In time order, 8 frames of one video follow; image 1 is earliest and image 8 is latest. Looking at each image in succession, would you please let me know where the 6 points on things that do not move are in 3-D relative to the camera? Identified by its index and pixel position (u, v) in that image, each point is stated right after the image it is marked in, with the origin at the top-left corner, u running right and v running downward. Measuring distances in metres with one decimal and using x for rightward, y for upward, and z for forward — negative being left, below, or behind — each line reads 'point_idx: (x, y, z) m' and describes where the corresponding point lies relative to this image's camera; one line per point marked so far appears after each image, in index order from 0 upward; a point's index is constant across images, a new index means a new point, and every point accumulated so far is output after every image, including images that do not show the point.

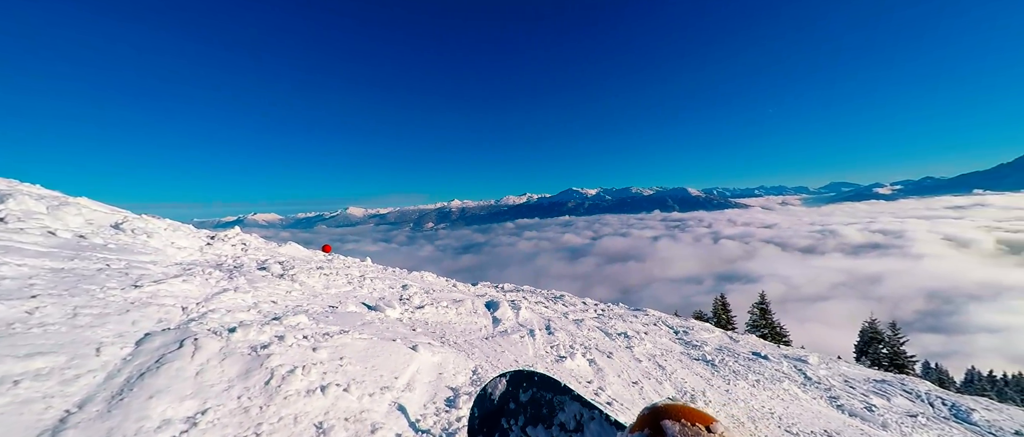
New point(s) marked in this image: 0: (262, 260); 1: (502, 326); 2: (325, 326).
0: (-9.5, -1.6, +13.6) m
1: (-0.4, -5.6, +19.1) m
2: (-4.7, -2.7, +9.0) m
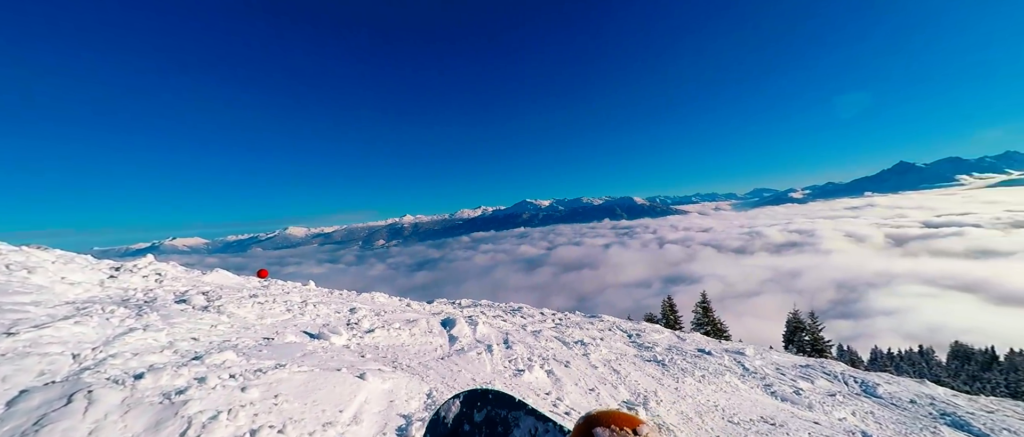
0: (-11.1, -2.5, +12.1) m
1: (-2.7, -6.4, +18.7) m
2: (-5.8, -3.3, +8.2) m
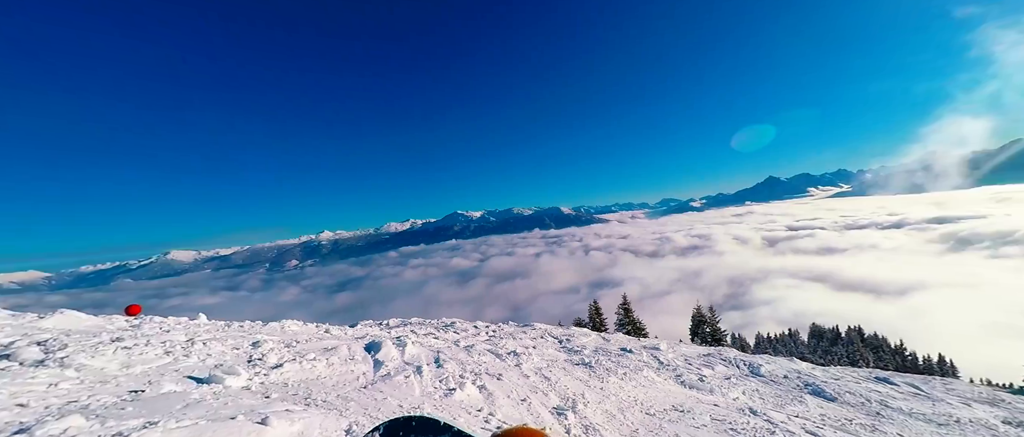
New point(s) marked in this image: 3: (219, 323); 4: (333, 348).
0: (-13.3, -3.2, +9.5) m
1: (-6.1, -7.3, +17.5) m
2: (-7.3, -3.8, +6.7) m
3: (-14.4, -5.1, +17.7) m
4: (-9.6, -6.9, +19.4) m
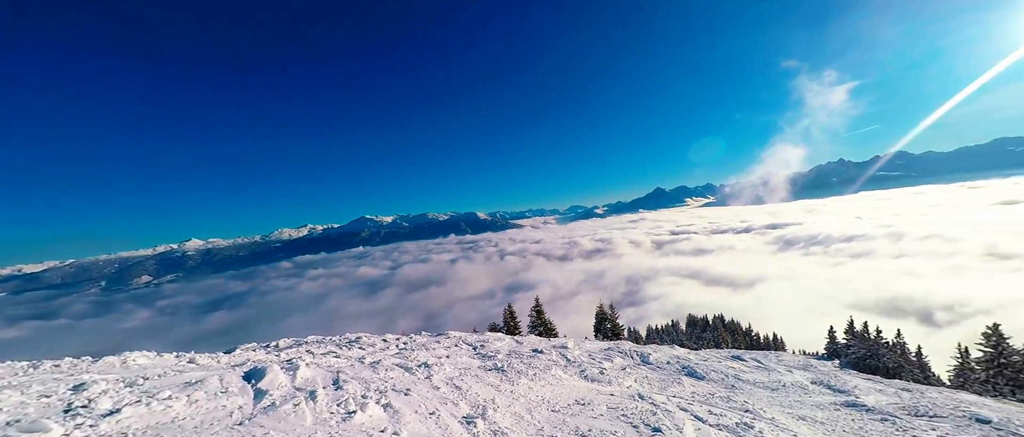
0: (-15.4, -3.5, +6.0) m
1: (-10.5, -7.7, +15.3) m
2: (-8.9, -4.0, +4.7) m
3: (-18.6, -5.5, +13.6) m
4: (-14.3, -7.4, +16.3) m
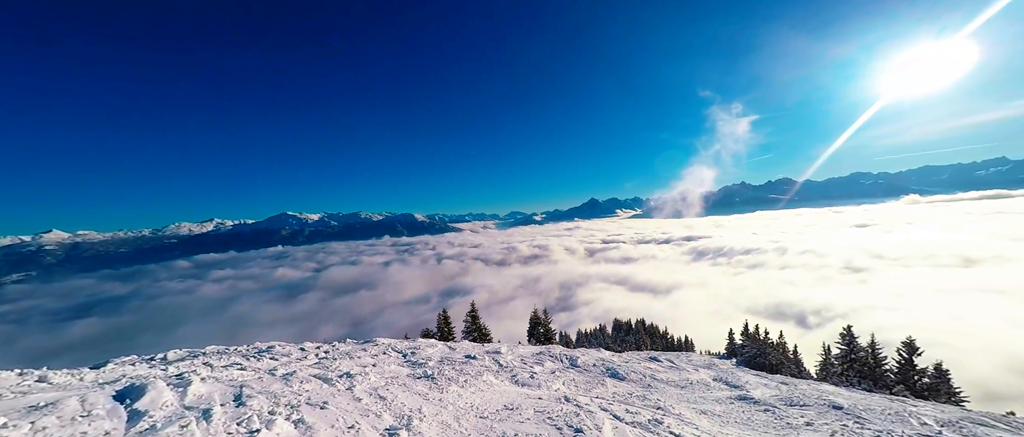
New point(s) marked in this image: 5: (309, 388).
0: (-16.9, -3.7, +3.2) m
1: (-13.8, -8.2, +13.2) m
2: (-10.2, -4.5, +3.0) m
3: (-21.4, -5.6, +10.1) m
4: (-17.7, -7.7, +13.5) m
5: (-11.6, -9.9, +19.4) m
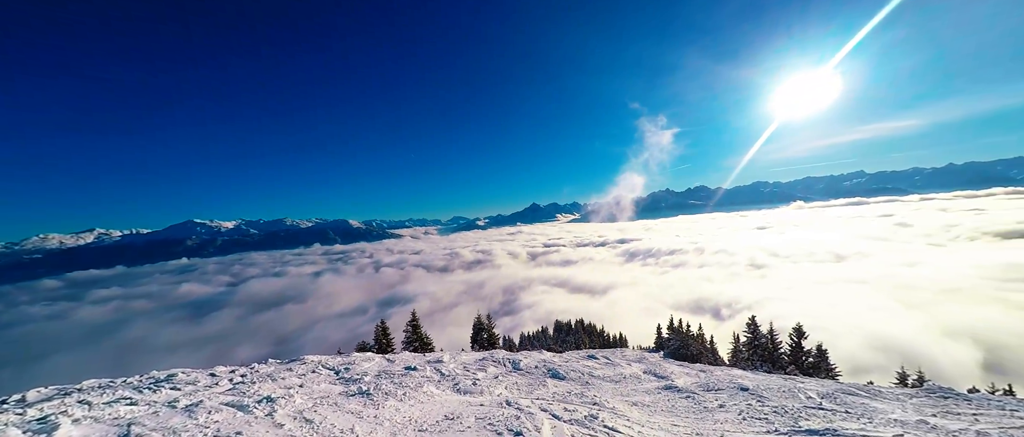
0: (-18.7, -5.6, +0.3) m
1: (-17.3, -10.3, +10.6) m
2: (-12.1, -6.4, +1.2) m
3: (-24.3, -7.7, +6.4) m
4: (-21.2, -9.8, +10.3) m
5: (-16.1, -12.1, +17.1) m
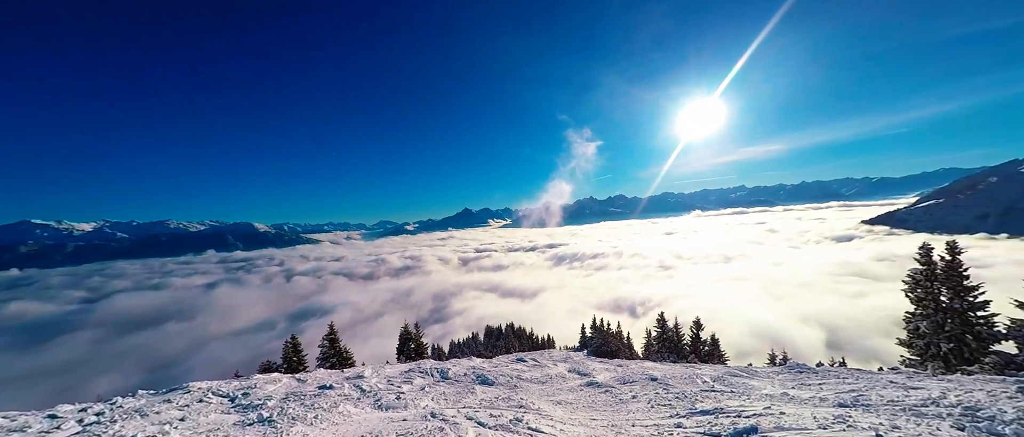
0: (-19.3, -5.4, -3.2) m
1: (-20.0, -10.2, +7.1) m
2: (-13.1, -6.2, -1.0) m
3: (-26.0, -7.5, +1.6) m
4: (-23.8, -9.7, +6.0) m
5: (-20.1, -12.1, +13.7) m
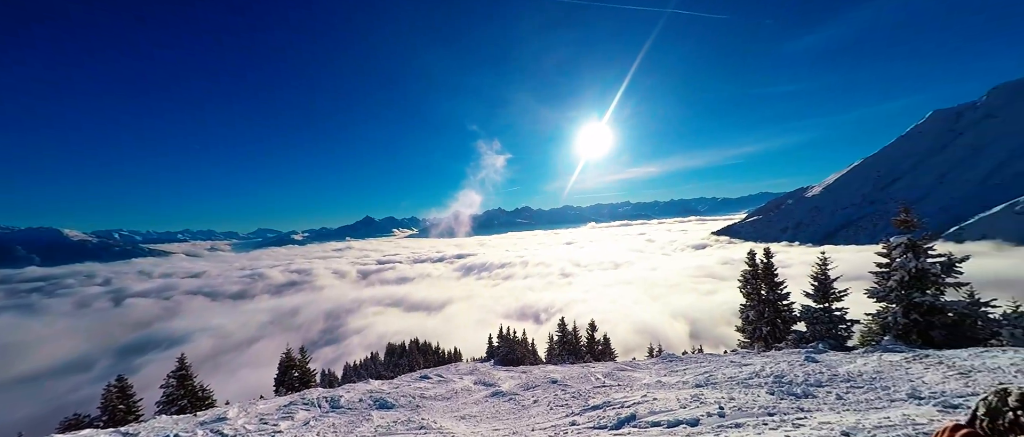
0: (-18.4, -5.0, -7.4) m
1: (-21.7, -10.1, +2.3) m
2: (-13.0, -6.0, -3.6) m
3: (-26.1, -7.3, -4.5) m
4: (-25.1, -9.6, +0.2) m
5: (-23.6, -12.2, +8.5) m
